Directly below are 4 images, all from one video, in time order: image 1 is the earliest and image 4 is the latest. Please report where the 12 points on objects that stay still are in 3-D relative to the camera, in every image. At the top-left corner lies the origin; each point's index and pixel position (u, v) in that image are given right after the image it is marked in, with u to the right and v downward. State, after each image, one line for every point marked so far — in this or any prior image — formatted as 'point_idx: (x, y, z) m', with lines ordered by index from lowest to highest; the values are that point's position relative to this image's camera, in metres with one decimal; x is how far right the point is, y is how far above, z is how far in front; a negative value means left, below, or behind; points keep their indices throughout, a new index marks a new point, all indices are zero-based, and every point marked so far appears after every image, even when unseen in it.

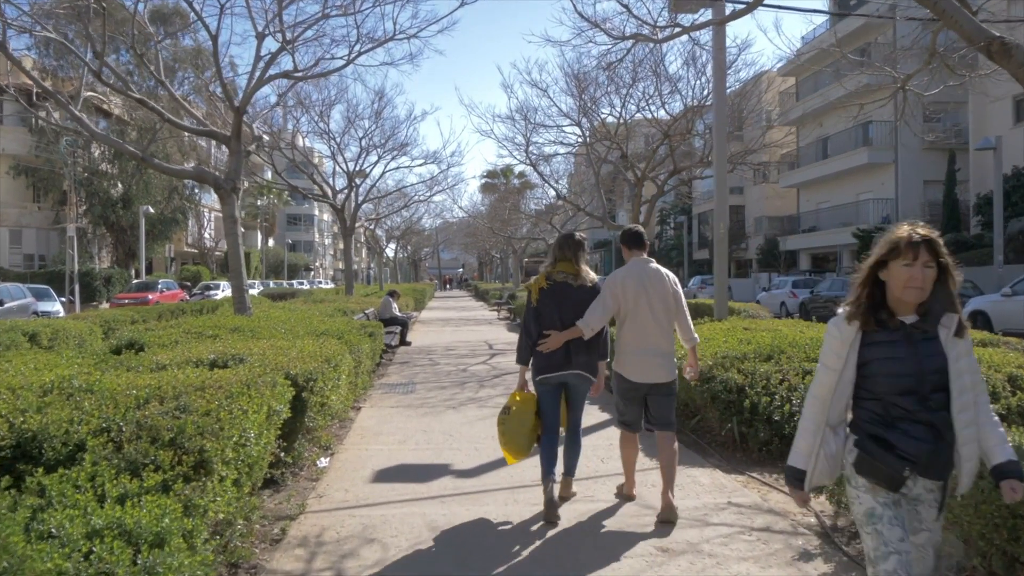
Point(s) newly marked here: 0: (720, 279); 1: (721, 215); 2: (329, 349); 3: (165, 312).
0: (+2.8, +0.1, +11.8) m
1: (+2.8, +1.0, +11.9) m
2: (-1.6, -0.5, +7.8) m
3: (-7.0, -0.5, +17.6) m
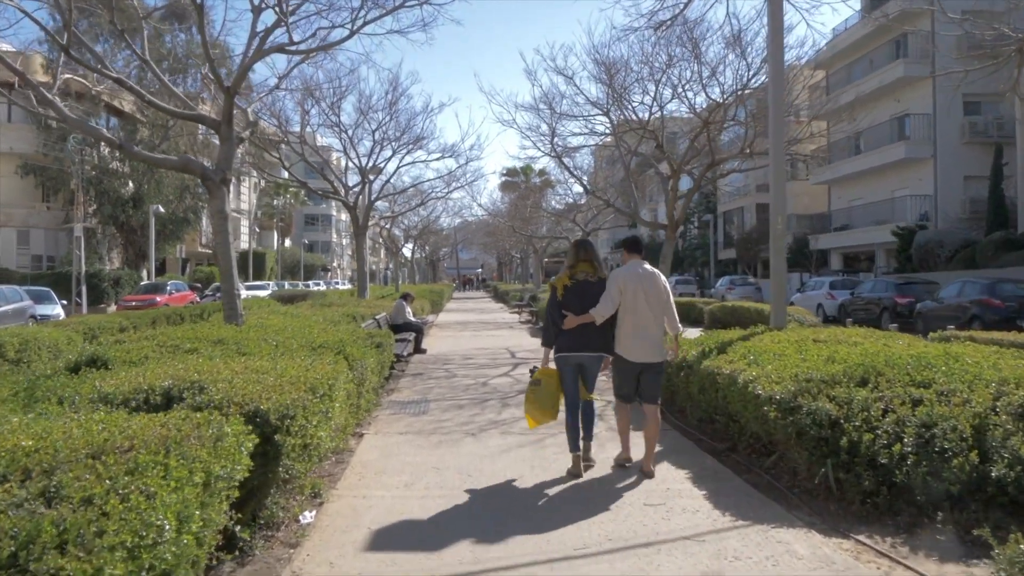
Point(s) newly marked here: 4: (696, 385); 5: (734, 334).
0: (+3.1, +0.1, +10.3) m
1: (+3.2, +0.9, +10.4) m
2: (-1.4, -0.6, +6.4) m
3: (-6.6, -0.5, +16.3) m
4: (+1.7, -0.9, +7.8) m
5: (+2.4, -0.5, +9.6) m
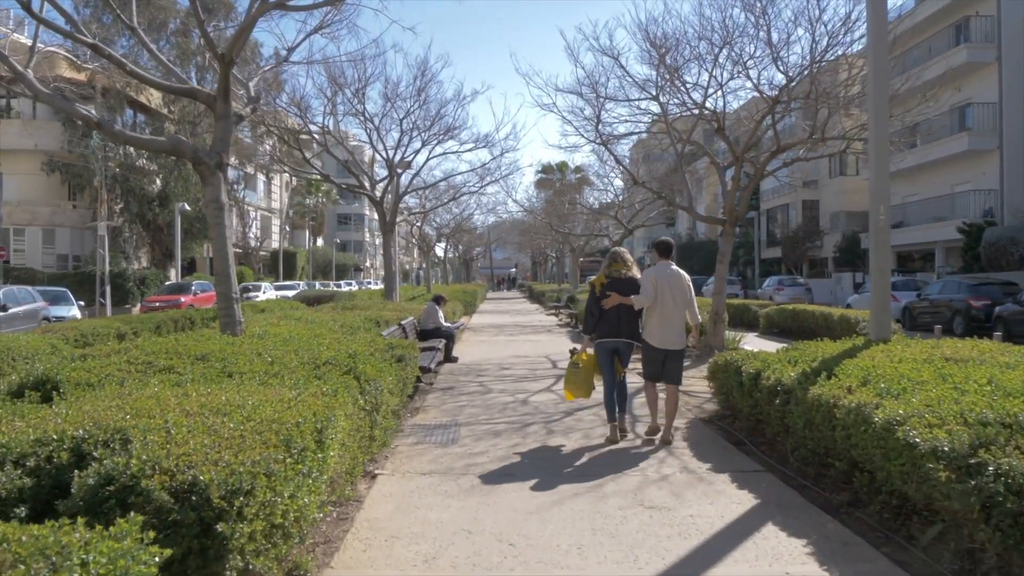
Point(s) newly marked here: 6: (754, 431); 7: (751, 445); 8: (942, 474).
0: (+3.6, 0.0, +8.5) m
1: (+3.6, +0.9, +8.6) m
2: (-1.1, -0.6, +4.7) m
3: (-5.9, -0.6, +14.9) m
4: (+2.0, -0.9, +6.1) m
5: (+2.9, -0.6, +7.8) m
6: (+2.1, -1.2, +7.6) m
7: (+2.0, -1.3, +7.4) m
8: (+2.1, -0.9, +4.2) m
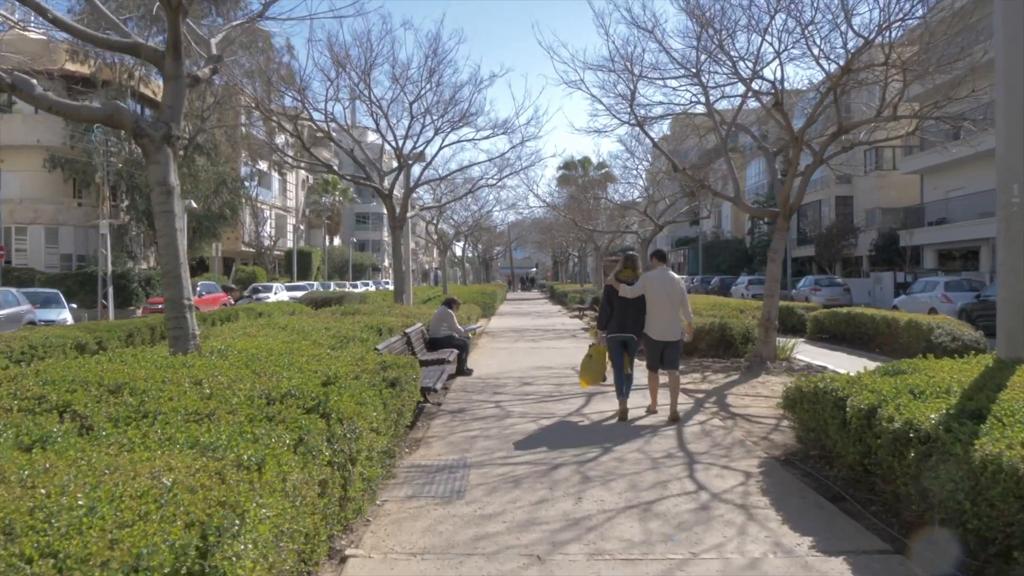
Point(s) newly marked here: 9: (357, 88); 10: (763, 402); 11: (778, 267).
0: (+3.8, 0.0, +6.6) m
1: (+3.8, +0.9, +6.7) m
2: (-1.0, -0.7, +2.9) m
3: (-5.5, -0.6, +13.1) m
4: (+2.1, -0.9, +4.2) m
5: (+3.0, -0.6, +5.9) m
6: (+2.2, -1.3, +5.7) m
7: (+2.2, -1.4, +5.5) m
8: (+2.1, -0.9, +2.3) m
9: (-3.3, +4.2, +18.5) m
10: (+2.9, -1.3, +10.0) m
11: (+4.1, +0.3, +13.5) m
